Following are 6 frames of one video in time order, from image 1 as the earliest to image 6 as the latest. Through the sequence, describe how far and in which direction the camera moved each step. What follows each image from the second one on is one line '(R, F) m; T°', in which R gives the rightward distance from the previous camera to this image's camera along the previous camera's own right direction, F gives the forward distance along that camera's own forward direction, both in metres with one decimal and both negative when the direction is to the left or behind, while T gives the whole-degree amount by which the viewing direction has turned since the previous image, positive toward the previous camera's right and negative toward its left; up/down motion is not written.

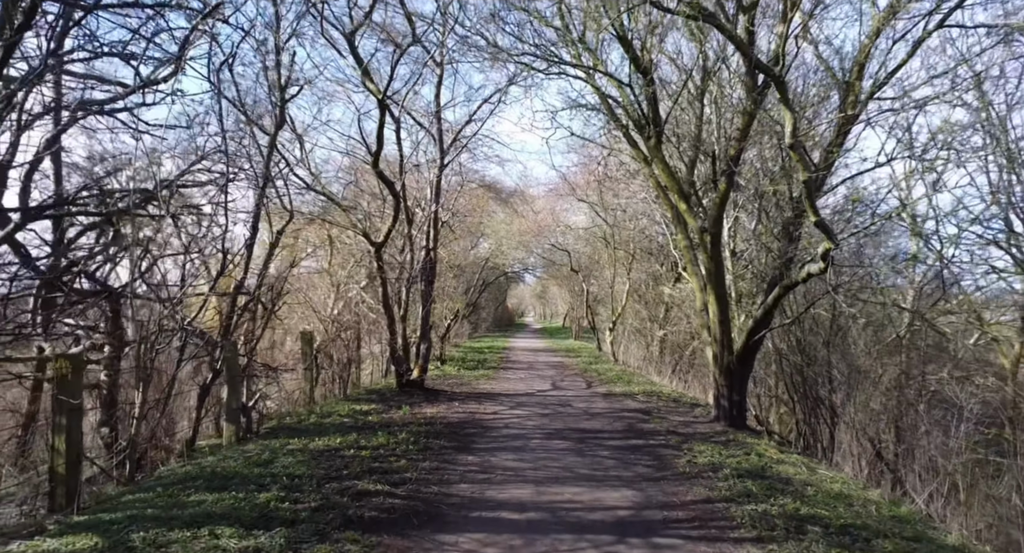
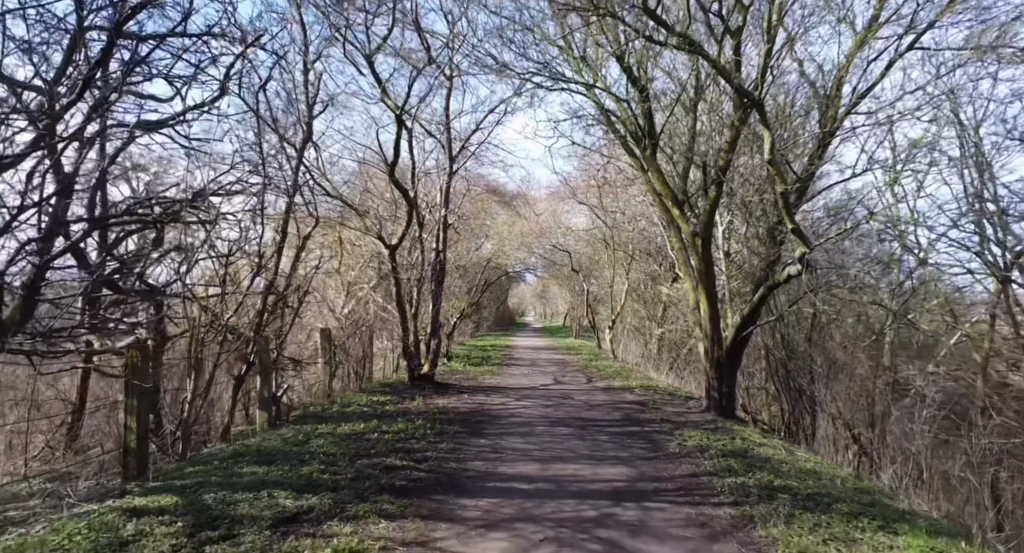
(-0.1, -1.1) m; 0°
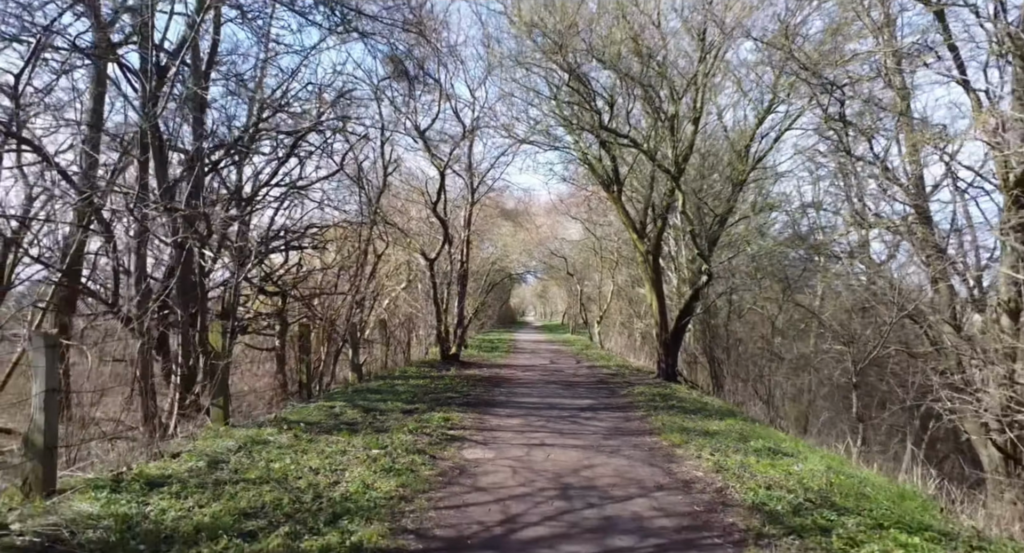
(-0.2, -6.0) m; 0°
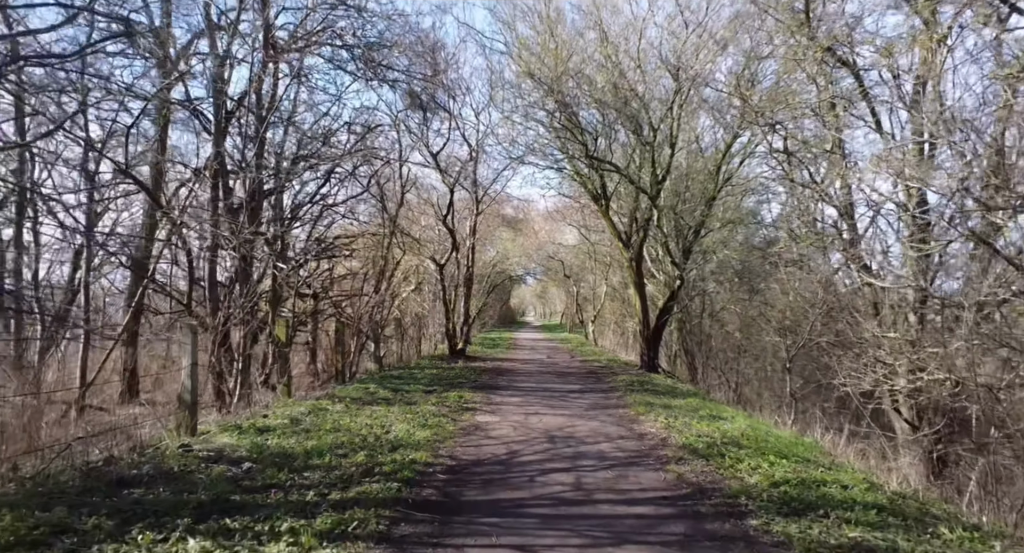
(0.0, -2.8) m; 0°
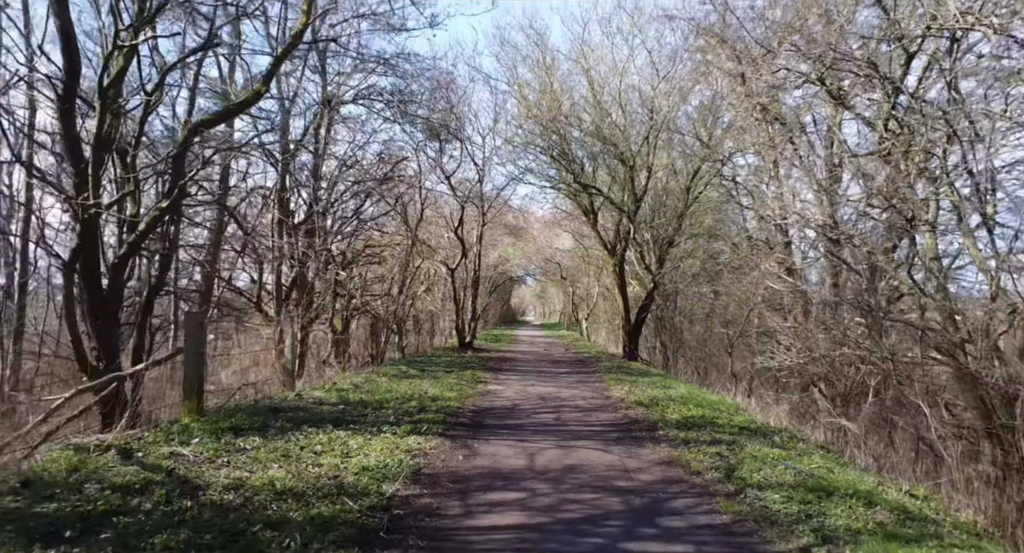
(0.0, -4.0) m; 0°
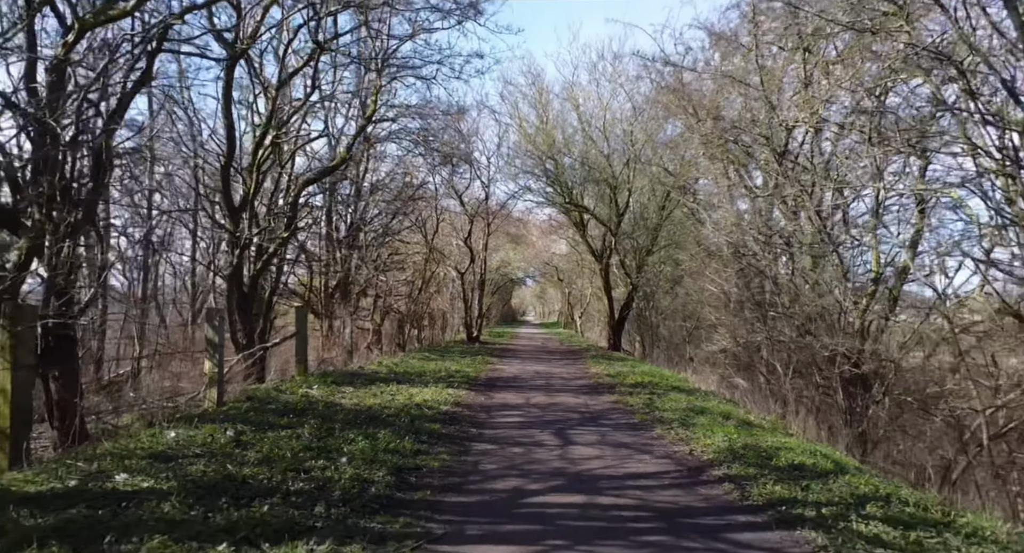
(0.0, -4.5) m; 0°
